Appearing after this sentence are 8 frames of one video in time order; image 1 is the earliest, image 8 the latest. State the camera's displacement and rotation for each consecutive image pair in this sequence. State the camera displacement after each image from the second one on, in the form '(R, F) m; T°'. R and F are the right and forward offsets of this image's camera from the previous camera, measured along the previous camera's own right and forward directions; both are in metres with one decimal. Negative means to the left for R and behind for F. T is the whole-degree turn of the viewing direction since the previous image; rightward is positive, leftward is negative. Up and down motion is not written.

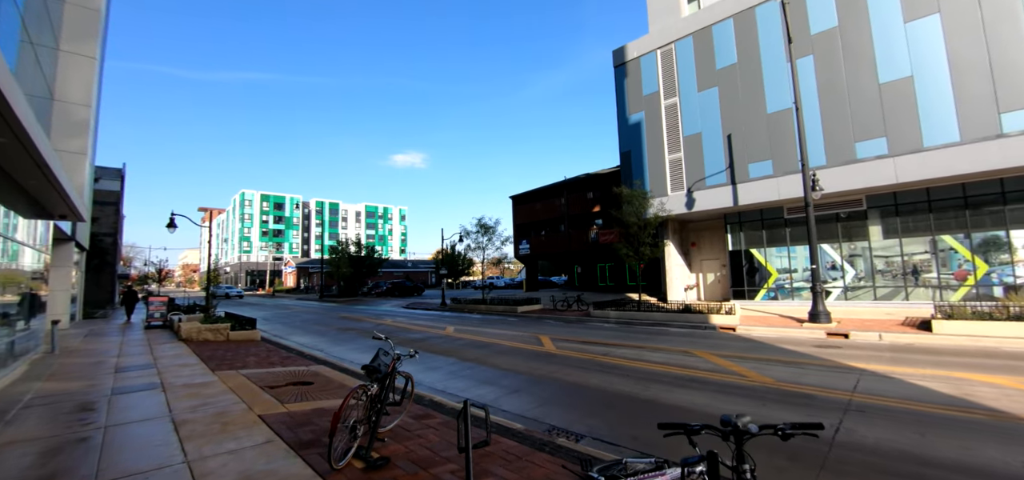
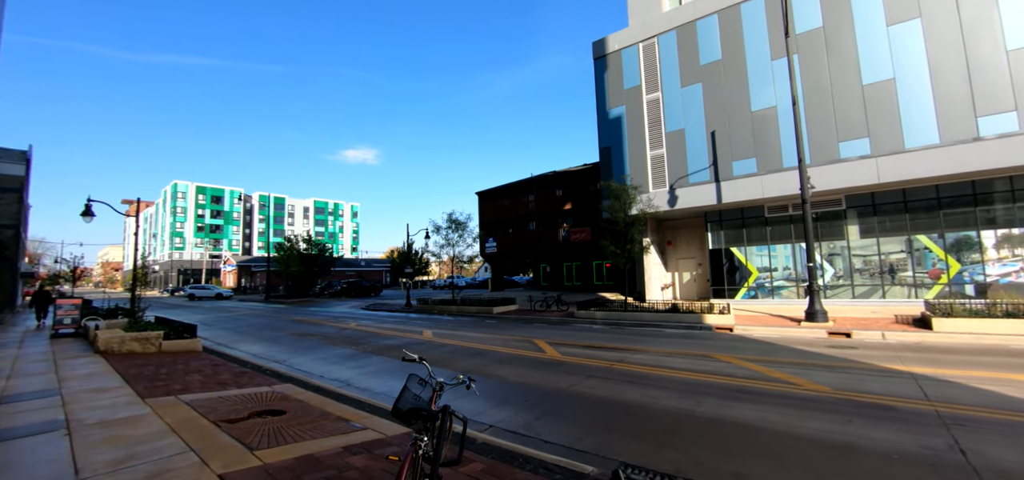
(-1.2, +1.5) m; +6°
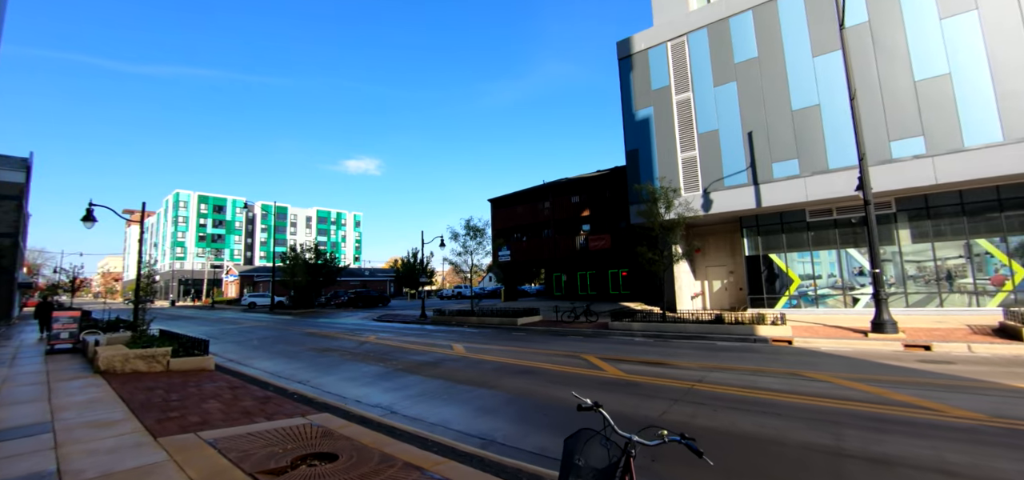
(-1.3, +1.2) m; 0°
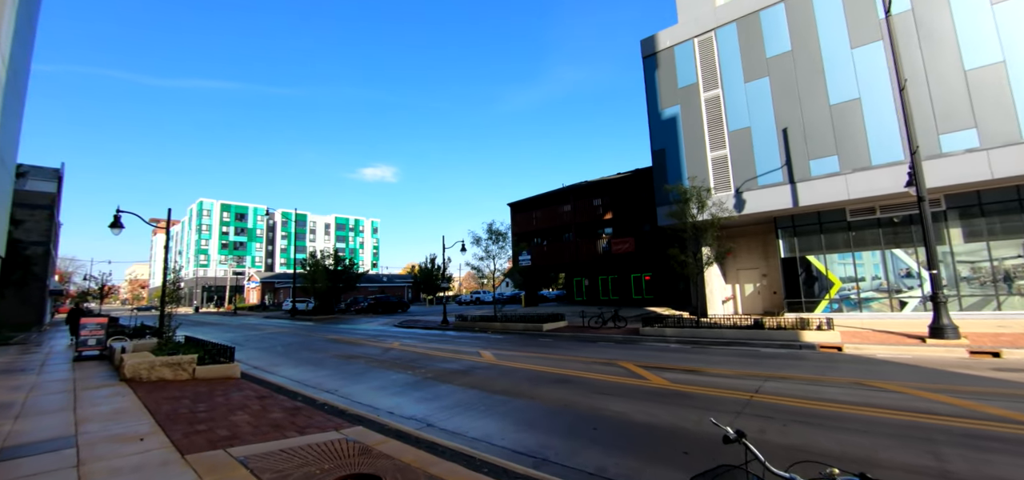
(-0.5, +0.5) m; -2°
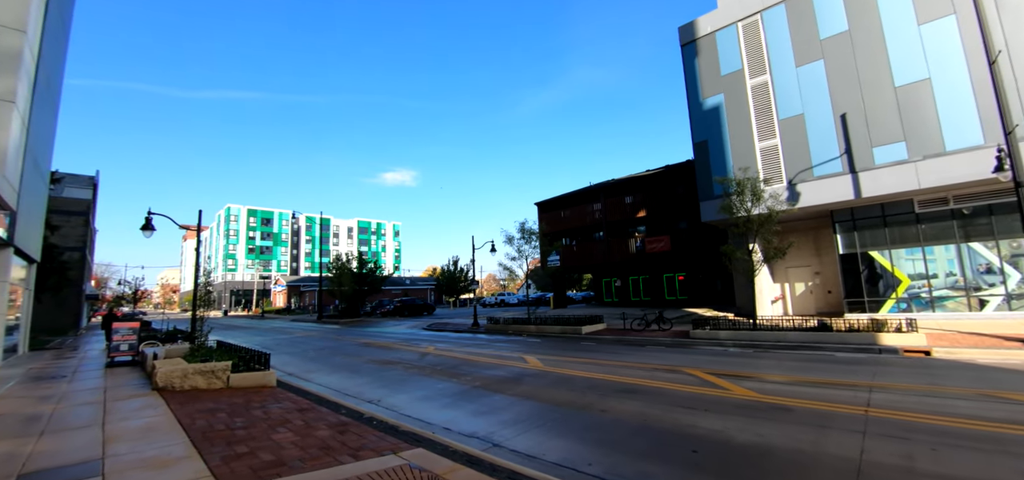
(-0.8, +0.9) m; -2°
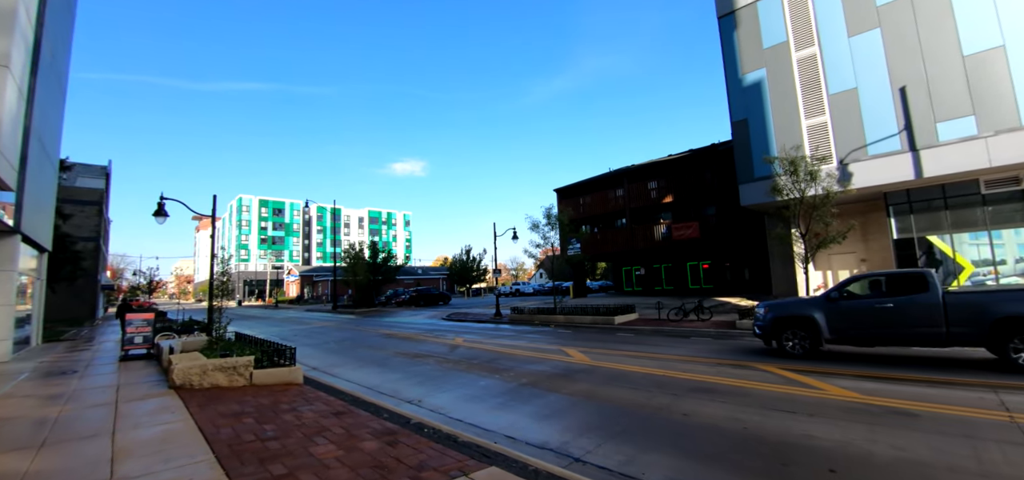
(-0.9, +1.0) m; -1°
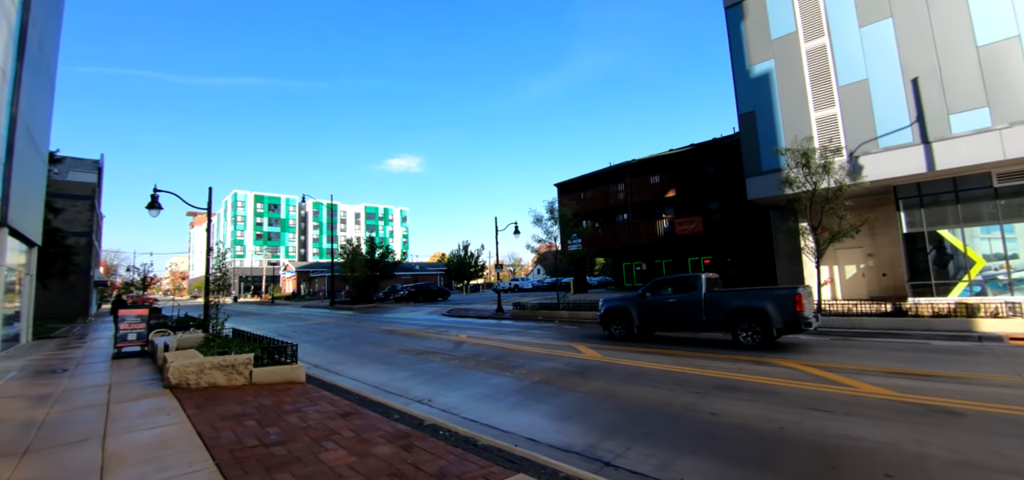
(-0.3, +0.4) m; 0°
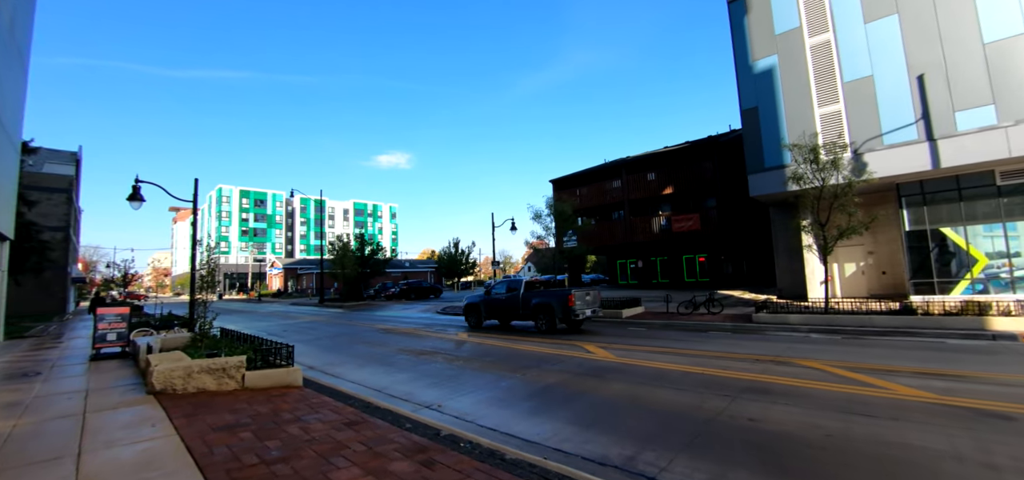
(-0.5, +0.5) m; +1°
